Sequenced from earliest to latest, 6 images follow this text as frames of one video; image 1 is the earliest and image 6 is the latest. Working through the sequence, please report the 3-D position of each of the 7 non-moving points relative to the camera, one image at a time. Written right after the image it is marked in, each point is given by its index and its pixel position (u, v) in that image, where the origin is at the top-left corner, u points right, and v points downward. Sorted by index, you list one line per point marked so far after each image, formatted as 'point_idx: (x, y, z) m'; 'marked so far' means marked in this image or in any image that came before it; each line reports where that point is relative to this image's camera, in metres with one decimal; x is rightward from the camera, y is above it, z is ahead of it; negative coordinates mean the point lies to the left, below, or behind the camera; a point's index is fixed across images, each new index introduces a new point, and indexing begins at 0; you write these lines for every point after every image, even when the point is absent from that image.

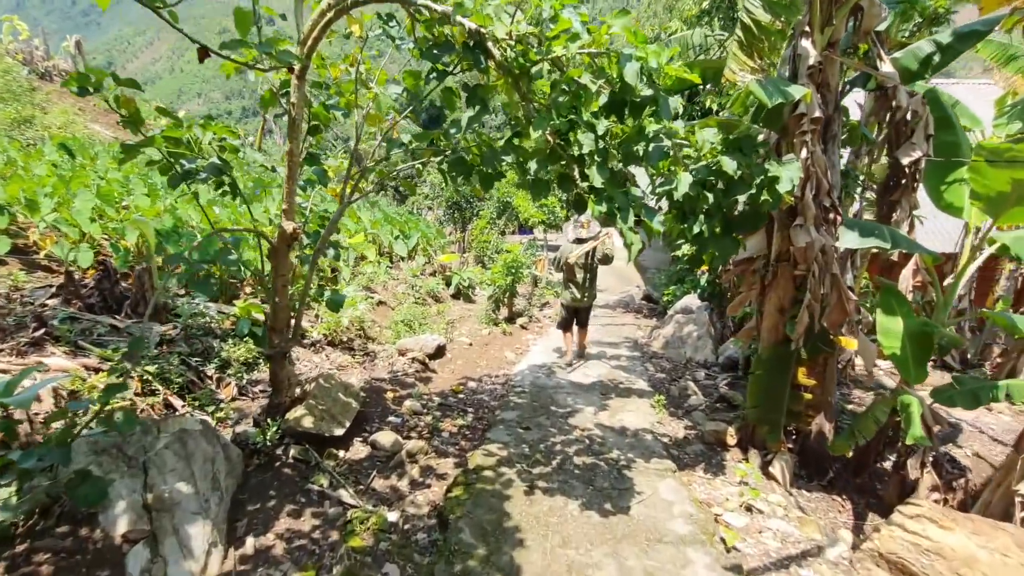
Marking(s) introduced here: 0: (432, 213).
0: (-2.5, +2.3, +16.6) m
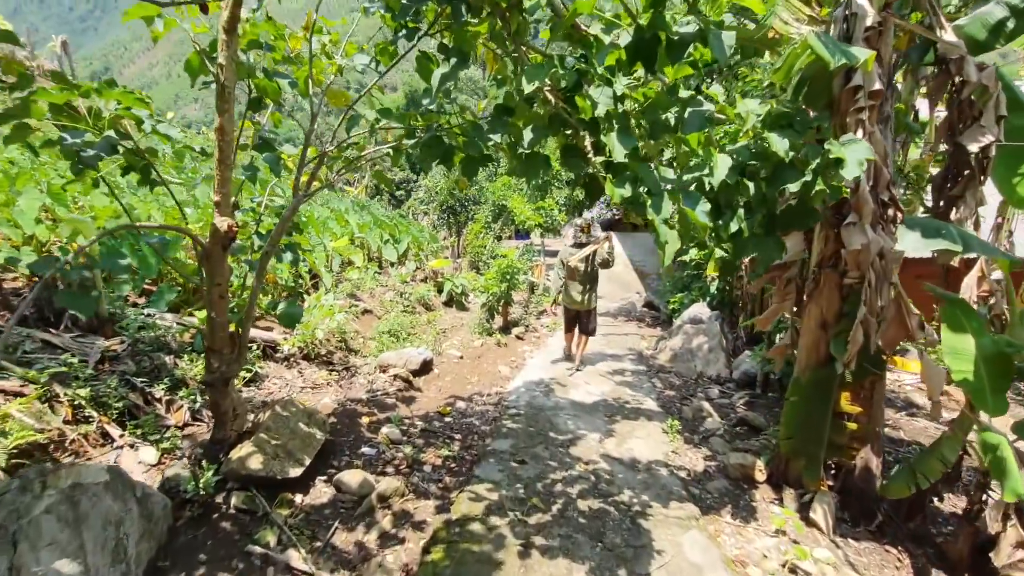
0: (-2.6, +2.1, +16.1) m
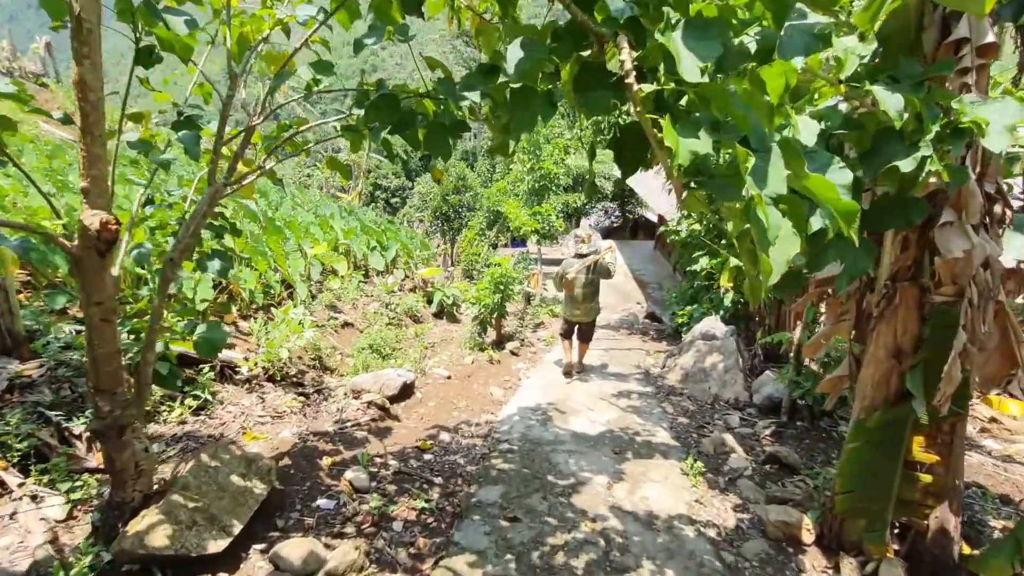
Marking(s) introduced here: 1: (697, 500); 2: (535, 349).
0: (-2.7, +1.9, +15.5) m
1: (+1.1, -1.2, +3.1) m
2: (+0.3, -0.8, +7.2) m
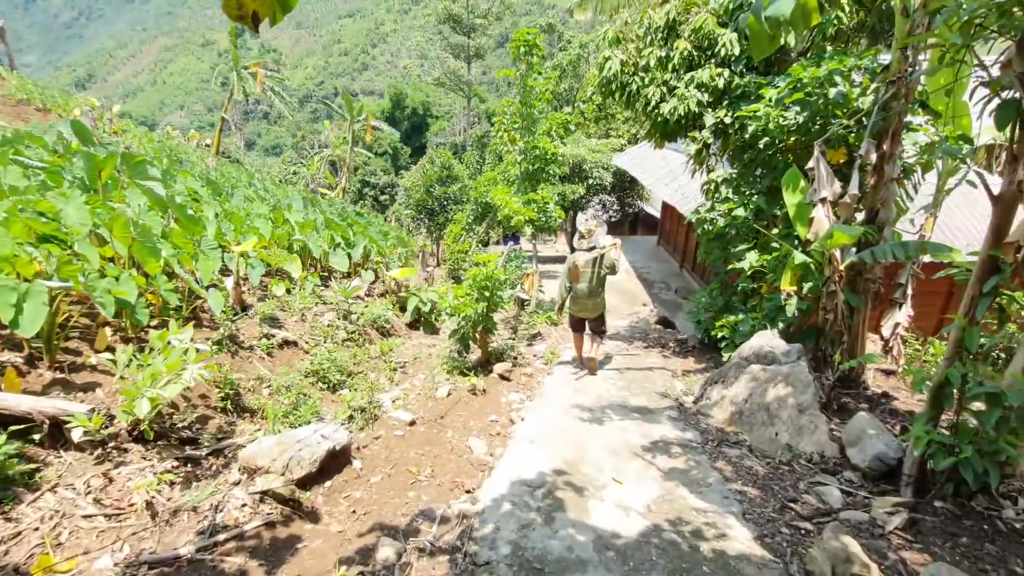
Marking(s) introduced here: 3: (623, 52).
0: (-3.0, +1.8, +13.9) m
1: (+1.0, -1.3, +1.6) m
2: (+0.2, -0.9, +5.7) m
3: (+1.2, +2.6, +5.8) m
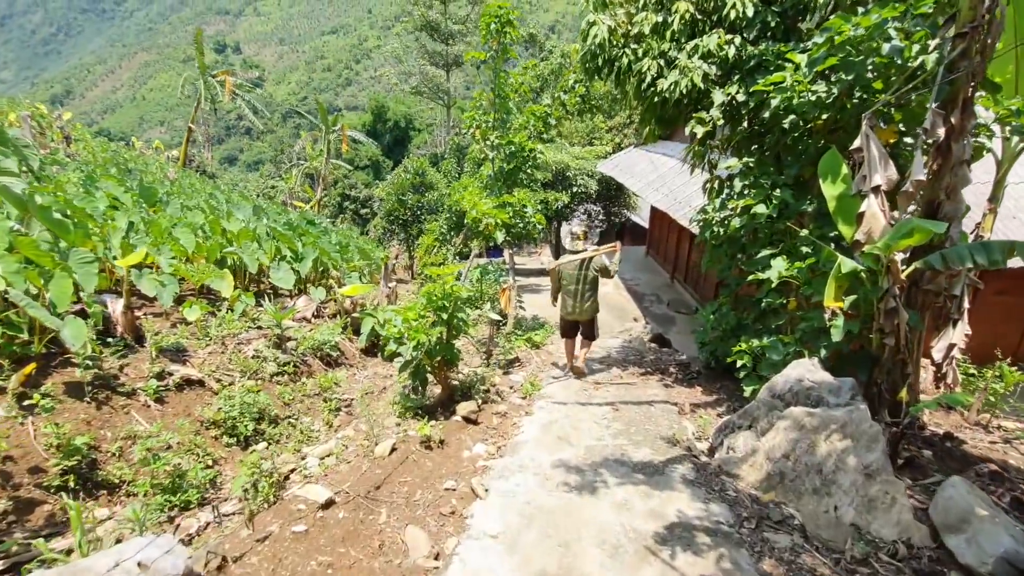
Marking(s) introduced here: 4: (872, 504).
0: (-3.5, +1.4, +12.7) m
1: (+0.9, -1.3, +0.5) m
2: (-0.1, -1.0, +4.6) m
3: (+0.9, +2.4, +4.8) m
4: (+1.8, -1.1, +2.7) m
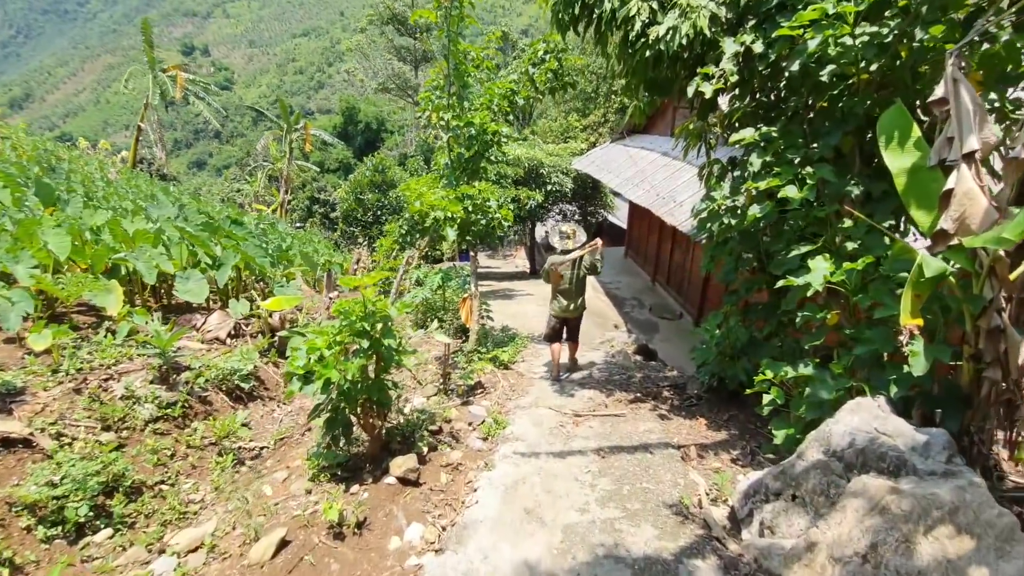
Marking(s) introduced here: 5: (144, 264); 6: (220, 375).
0: (-4.2, +1.2, +11.5) m
1: (+0.7, -1.4, -0.6) m
2: (-0.4, -1.1, +3.4) m
3: (+0.5, +2.4, +3.8) m
4: (+1.6, -1.1, +1.7) m
5: (-3.5, +0.2, +5.1) m
6: (-2.3, -0.7, +4.2) m
